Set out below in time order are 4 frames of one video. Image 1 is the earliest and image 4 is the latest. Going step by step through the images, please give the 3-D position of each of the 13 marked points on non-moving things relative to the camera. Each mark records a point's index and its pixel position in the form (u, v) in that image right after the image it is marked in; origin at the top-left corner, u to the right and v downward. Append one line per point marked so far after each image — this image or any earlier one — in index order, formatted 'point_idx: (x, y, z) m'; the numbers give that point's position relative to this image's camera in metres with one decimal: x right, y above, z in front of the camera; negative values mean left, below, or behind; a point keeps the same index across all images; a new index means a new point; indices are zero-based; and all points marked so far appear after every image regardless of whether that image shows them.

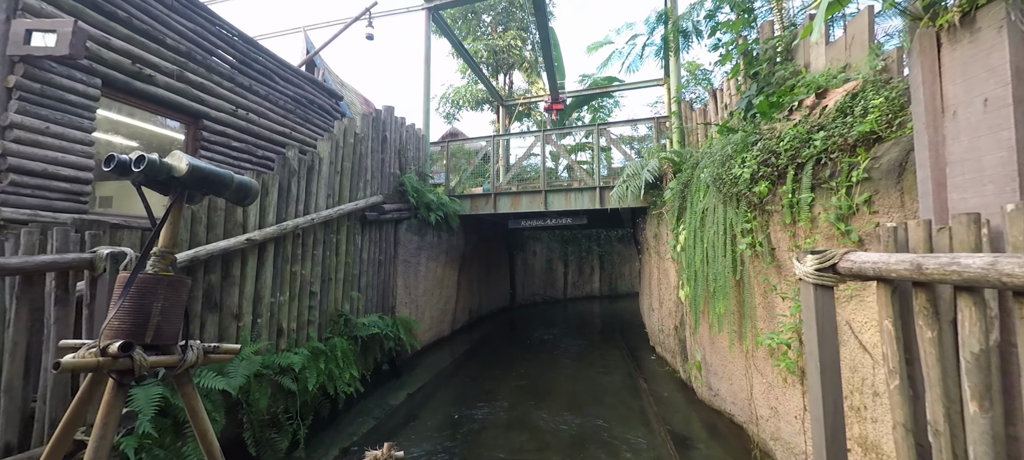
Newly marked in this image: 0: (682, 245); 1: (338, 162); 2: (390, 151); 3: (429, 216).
0: (+1.8, -0.2, +4.1) m
1: (-2.2, +0.8, +4.7) m
2: (-1.9, +1.2, +5.9) m
3: (-1.4, +0.2, +6.3) m
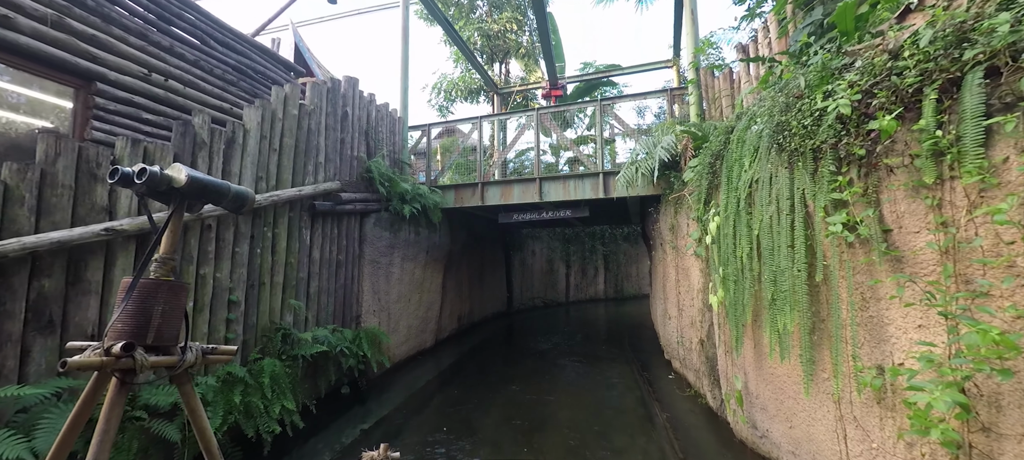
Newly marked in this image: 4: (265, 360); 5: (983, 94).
0: (+1.6, 0.0, +3.1) m
1: (-2.3, +0.9, +3.8) m
2: (-2.1, +1.3, +5.0) m
3: (-1.5, +0.3, +5.3) m
4: (-2.2, -1.2, +3.4) m
5: (+1.5, +0.4, +1.2) m
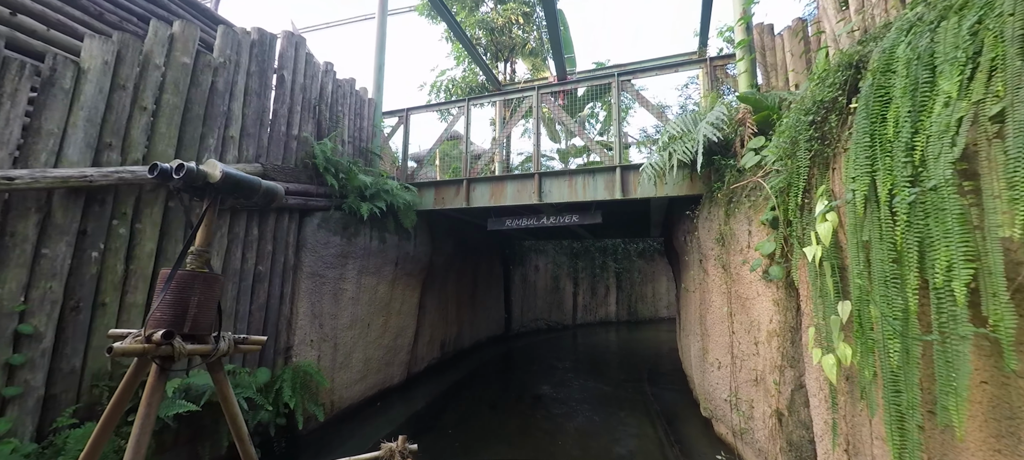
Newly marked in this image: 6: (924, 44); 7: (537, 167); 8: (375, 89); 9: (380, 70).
0: (+1.4, -0.1, +1.8) m
1: (-2.5, +0.9, +2.6) m
2: (-2.2, +1.3, +3.8) m
3: (-1.6, +0.3, +4.1) m
4: (-2.4, -1.1, +2.1) m
5: (+1.3, +0.5, -0.1) m
6: (+1.4, +0.6, +1.3) m
7: (+0.3, +0.8, +4.8) m
8: (-2.0, +2.1, +5.6) m
9: (-1.9, +2.4, +5.7) m
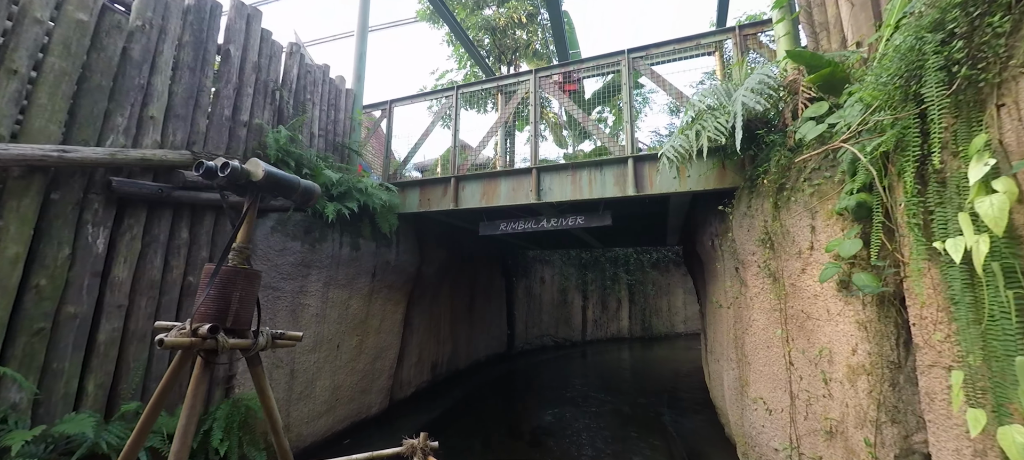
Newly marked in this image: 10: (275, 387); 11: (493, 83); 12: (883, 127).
0: (+1.3, 0.0, +1.0) m
1: (-2.6, +0.9, +2.0) m
2: (-2.3, +1.3, +3.3) m
3: (-1.7, +0.2, +3.5) m
4: (-2.5, -1.1, +1.4) m
5: (+1.1, +0.6, -0.7) m
6: (+1.2, +0.7, +0.6) m
7: (+0.3, +0.7, +4.1) m
8: (-2.1, +2.0, +5.1) m
9: (-2.0, +2.3, +5.1) m
10: (-2.0, -1.3, +3.2) m
11: (-0.2, +1.8, +4.6) m
12: (+1.4, +0.4, +1.5) m
